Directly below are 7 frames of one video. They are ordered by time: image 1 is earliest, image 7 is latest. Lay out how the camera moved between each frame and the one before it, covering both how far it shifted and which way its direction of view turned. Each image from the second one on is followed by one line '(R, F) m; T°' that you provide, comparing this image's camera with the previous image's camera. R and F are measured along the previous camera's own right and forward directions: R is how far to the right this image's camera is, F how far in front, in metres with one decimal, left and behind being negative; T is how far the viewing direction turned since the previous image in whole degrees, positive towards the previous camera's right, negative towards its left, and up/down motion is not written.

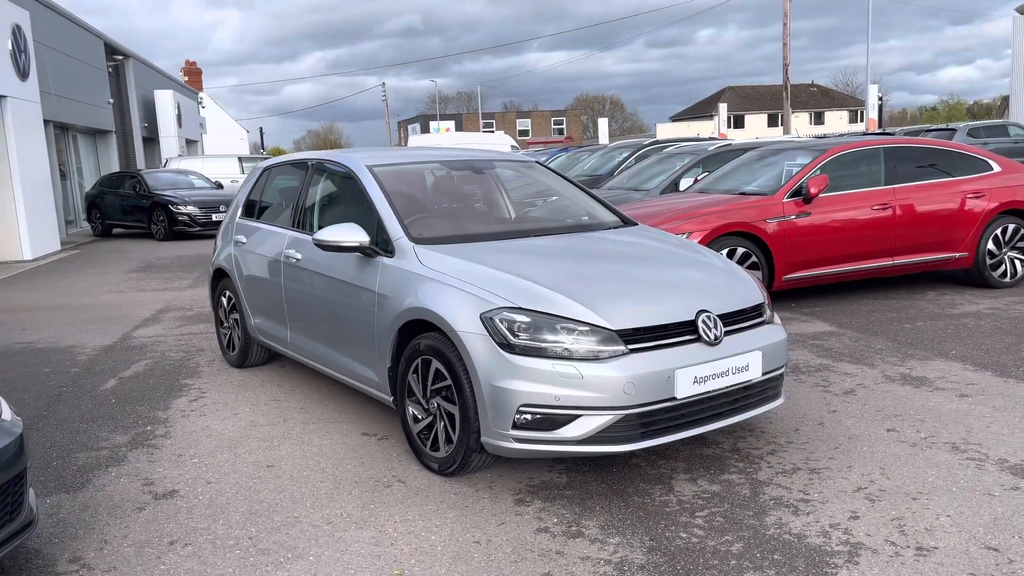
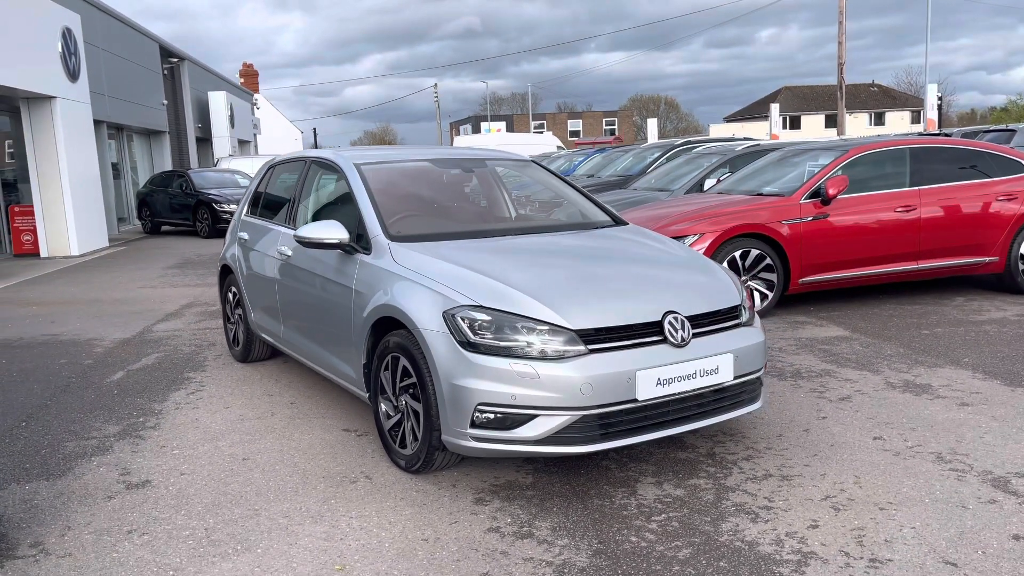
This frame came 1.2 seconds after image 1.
(+0.4, 0.0) m; -4°
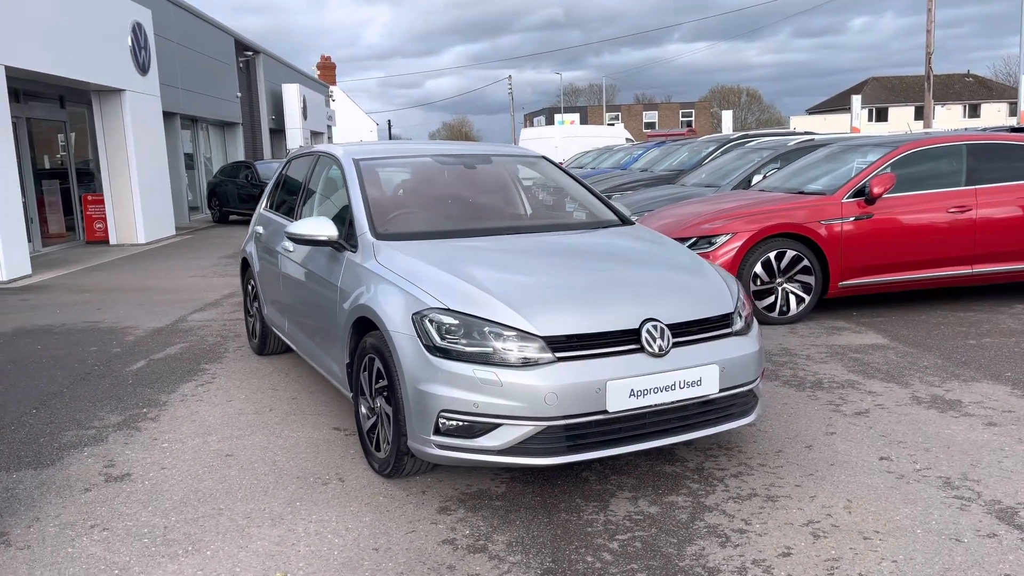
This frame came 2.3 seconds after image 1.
(+0.4, +0.1) m; -5°
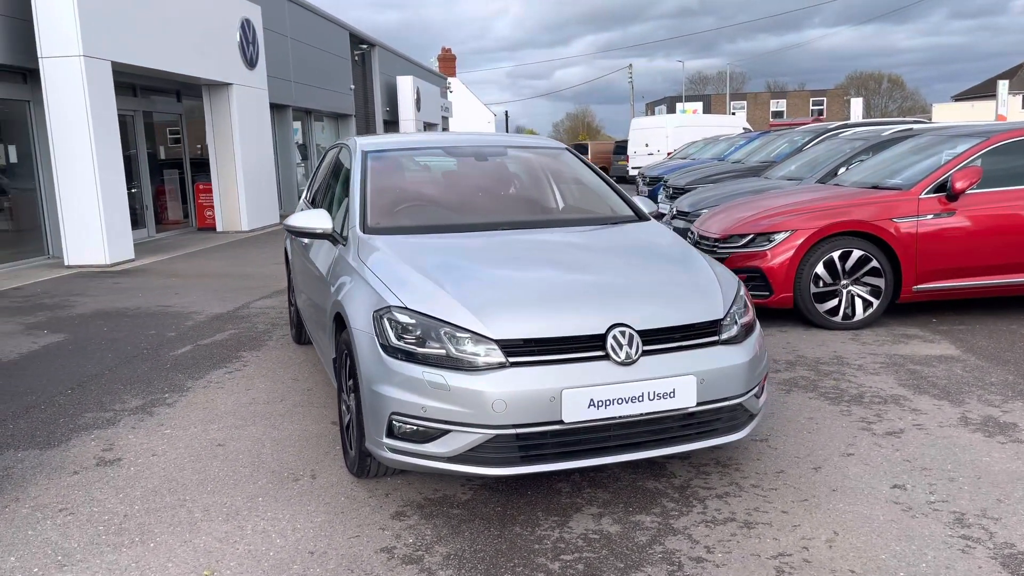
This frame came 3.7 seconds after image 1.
(+0.6, +0.2) m; -8°
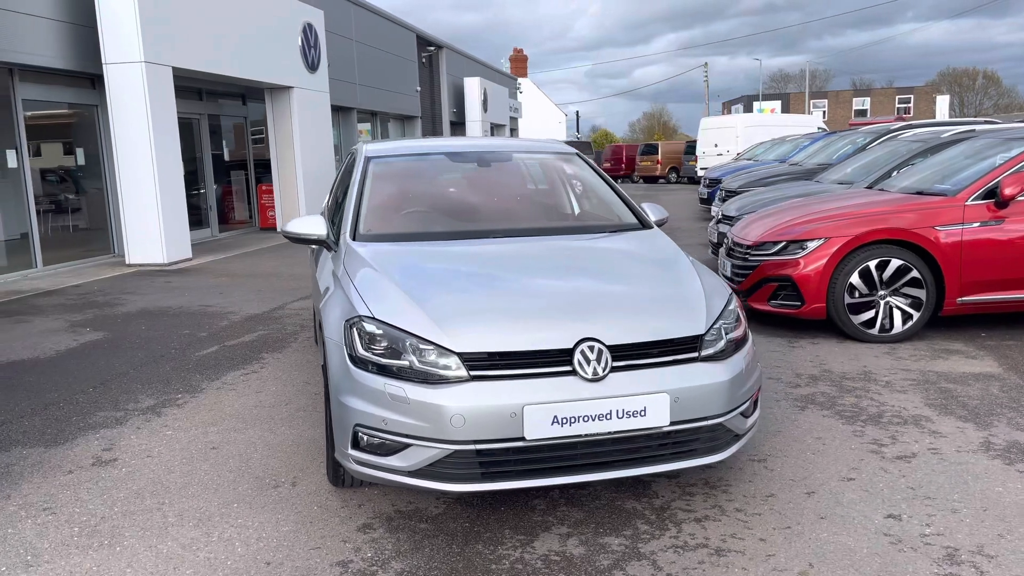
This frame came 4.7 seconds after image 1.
(+0.4, +0.1) m; -5°
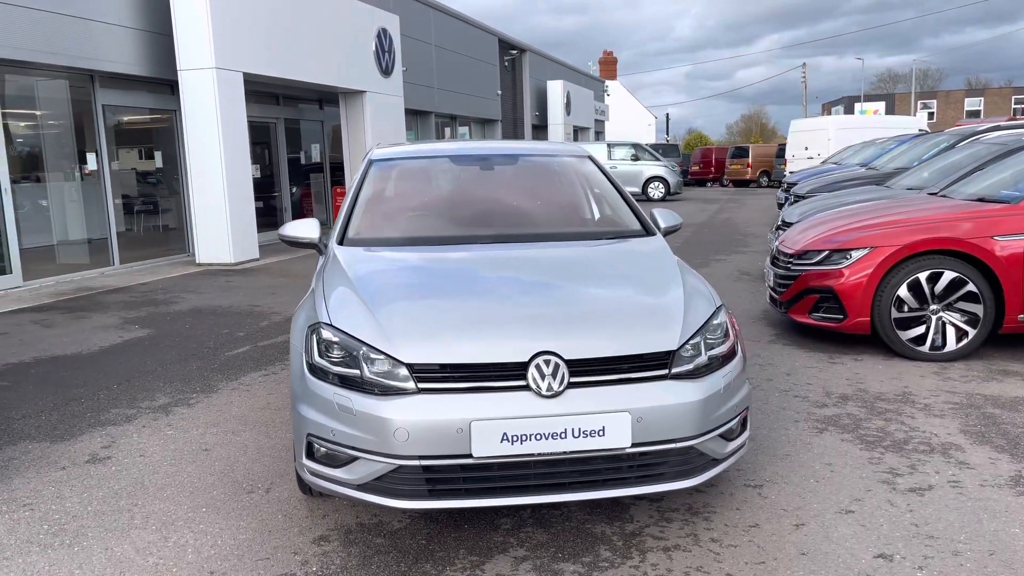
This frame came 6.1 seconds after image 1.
(+0.4, +0.2) m; -6°
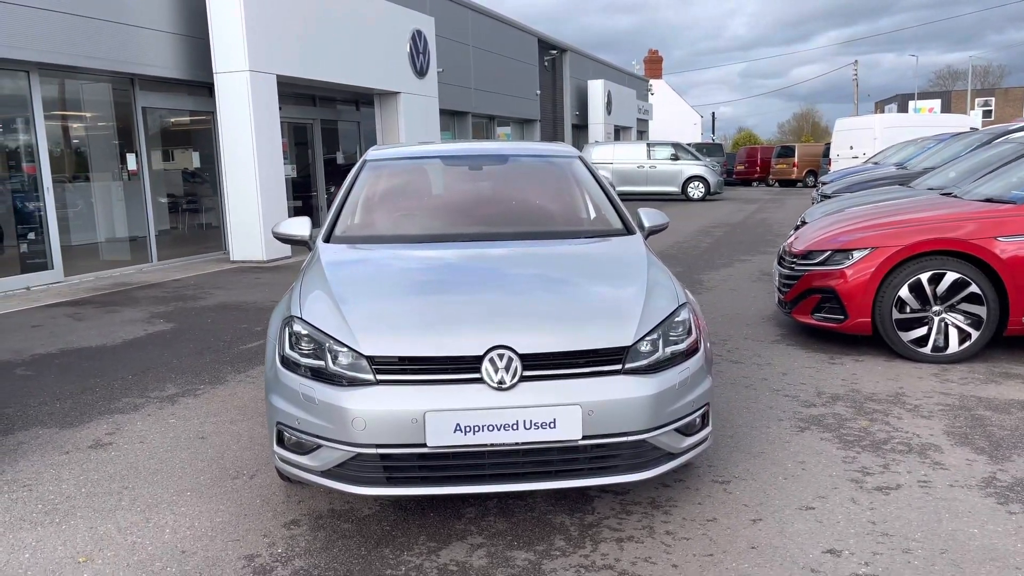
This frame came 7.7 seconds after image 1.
(+0.3, -0.1) m; -3°
